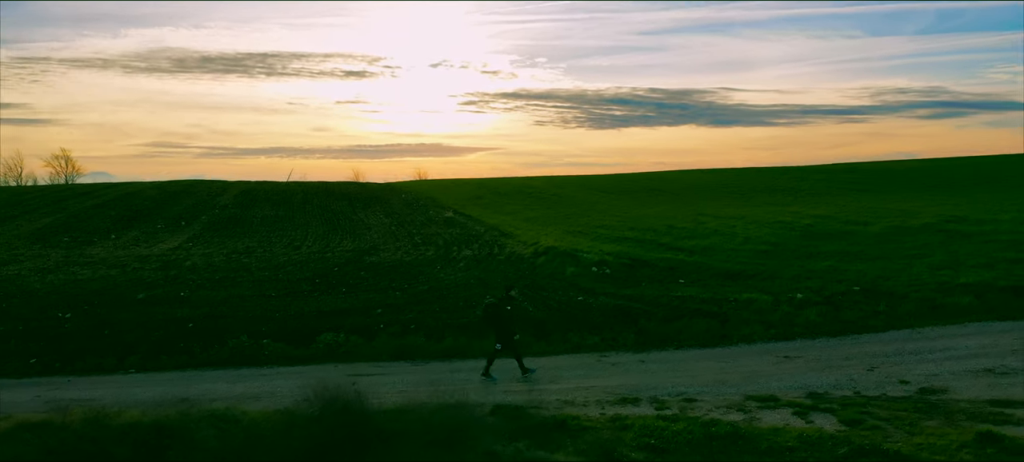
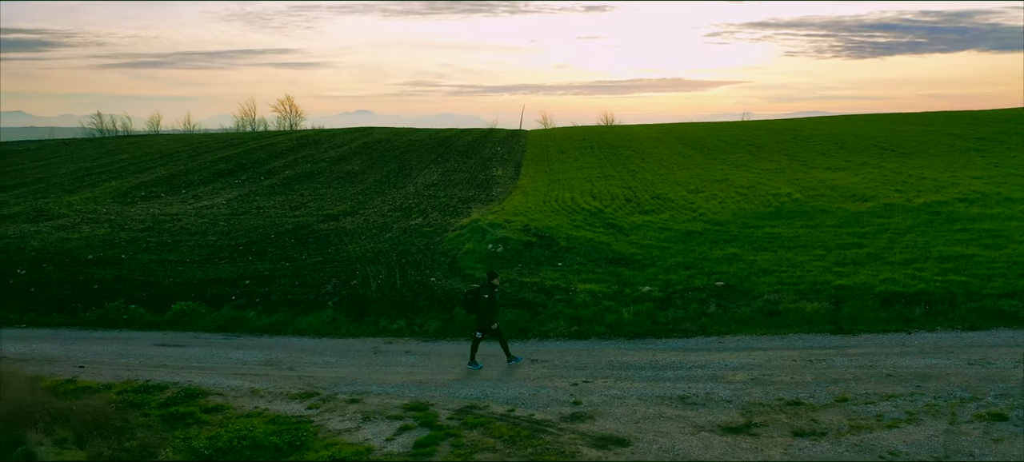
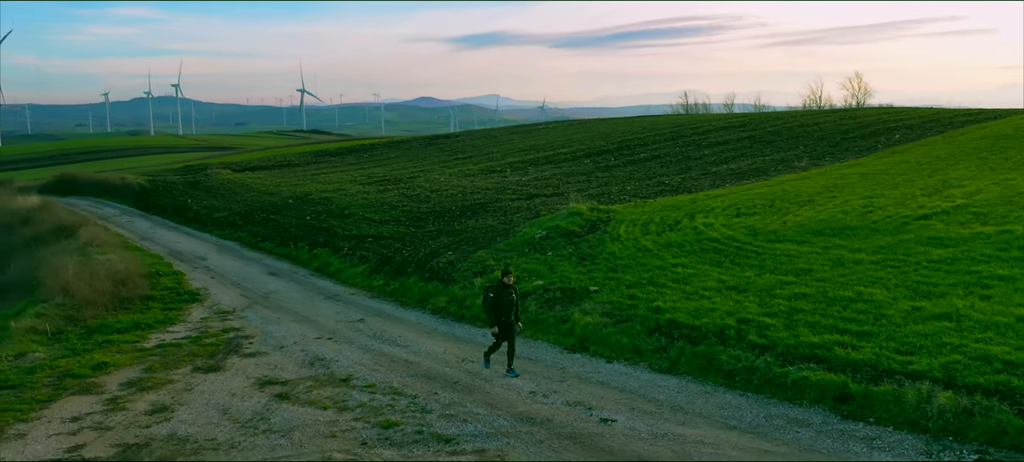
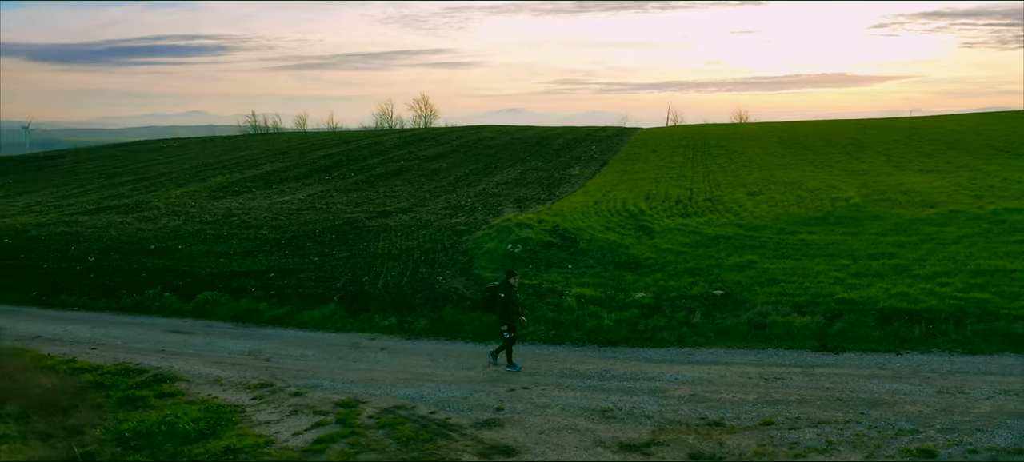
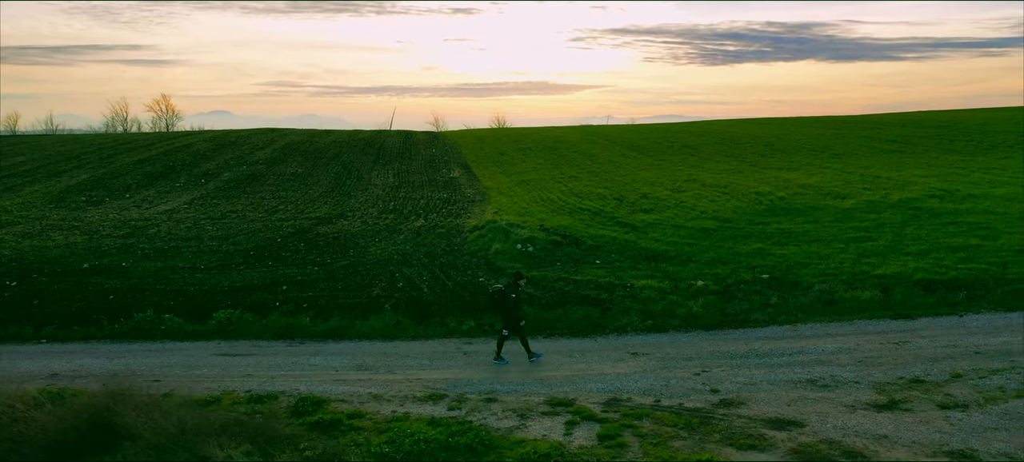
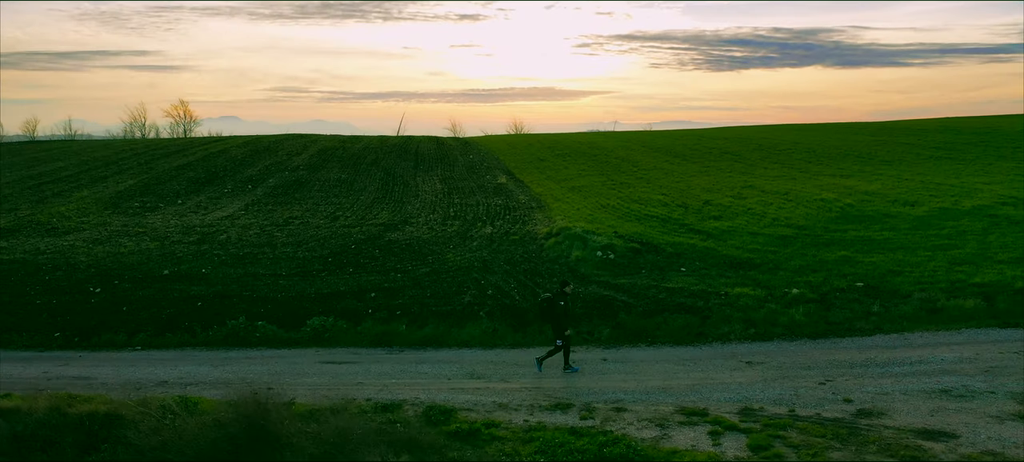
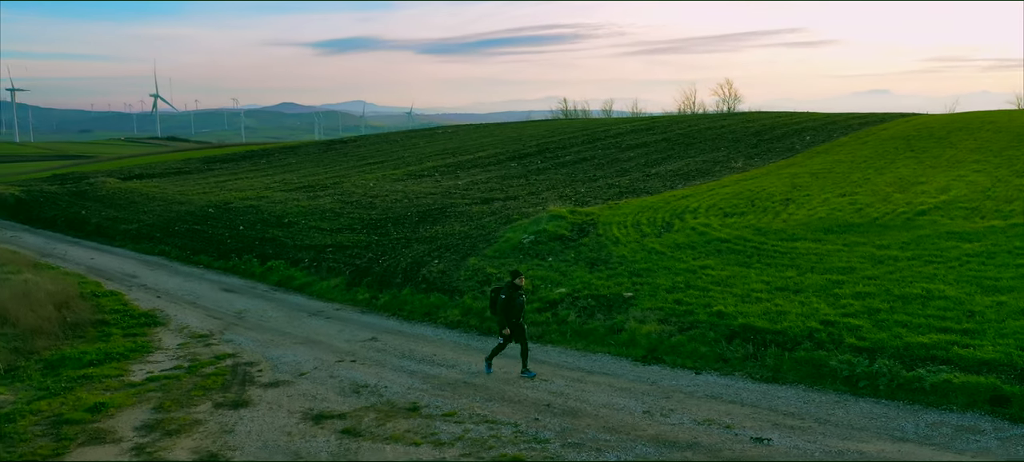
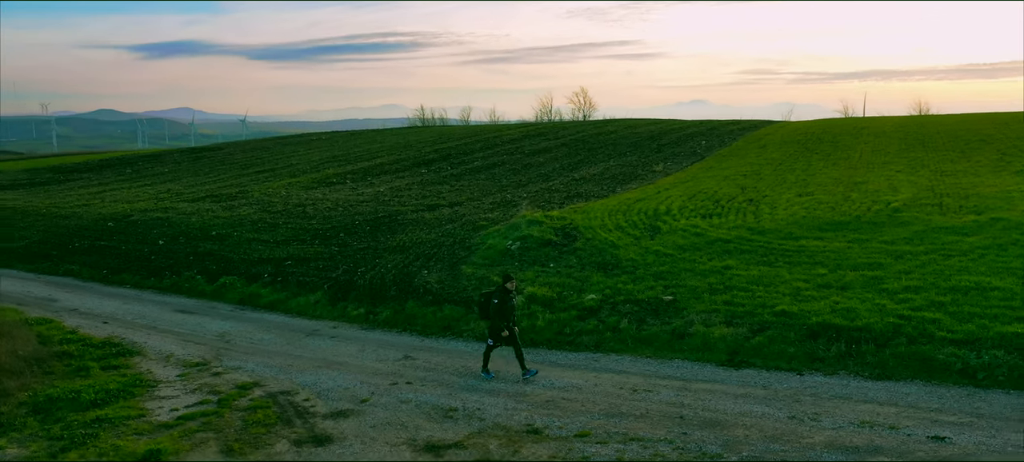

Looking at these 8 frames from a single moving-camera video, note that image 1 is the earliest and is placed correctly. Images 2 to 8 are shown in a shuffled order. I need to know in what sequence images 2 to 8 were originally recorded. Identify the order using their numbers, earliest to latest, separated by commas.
6, 5, 2, 4, 8, 7, 3
